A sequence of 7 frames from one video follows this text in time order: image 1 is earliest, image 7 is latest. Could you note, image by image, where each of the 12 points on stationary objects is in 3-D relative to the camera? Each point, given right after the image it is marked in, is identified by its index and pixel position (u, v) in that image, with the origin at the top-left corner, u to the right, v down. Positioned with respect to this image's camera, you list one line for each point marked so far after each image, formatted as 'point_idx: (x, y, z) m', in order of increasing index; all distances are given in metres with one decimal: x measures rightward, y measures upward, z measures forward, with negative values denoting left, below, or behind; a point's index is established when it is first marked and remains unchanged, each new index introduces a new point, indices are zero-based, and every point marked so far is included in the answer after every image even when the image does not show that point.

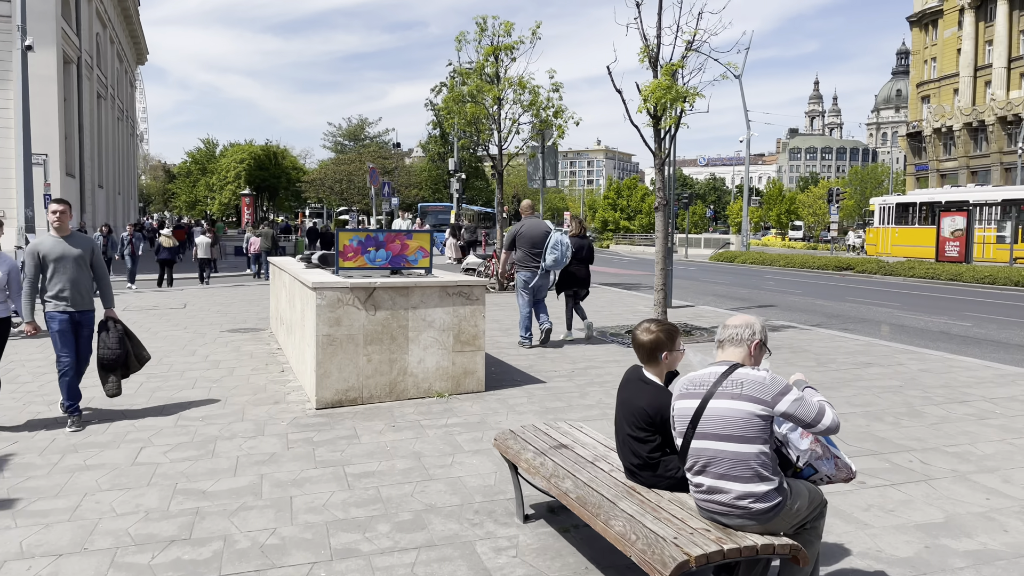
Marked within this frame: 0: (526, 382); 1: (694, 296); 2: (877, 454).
0: (+0.1, -1.0, +8.1) m
1: (+4.2, -0.2, +18.0) m
2: (+2.6, -1.2, +5.5) m
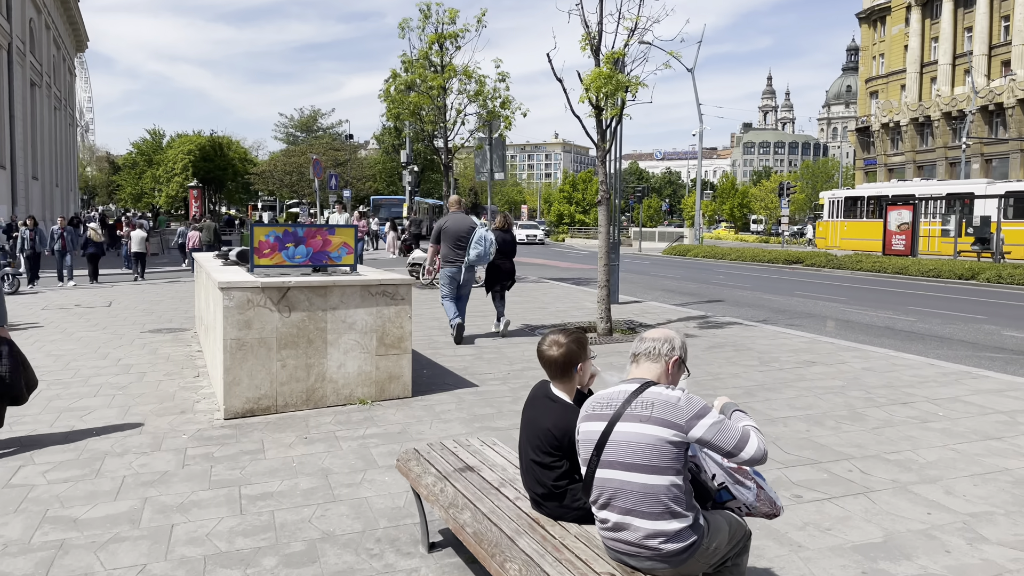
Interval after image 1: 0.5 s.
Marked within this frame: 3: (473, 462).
0: (-0.6, -1.0, +7.7) m
1: (+3.0, 0.0, +17.8) m
2: (+2.0, -1.2, +5.1) m
3: (-0.2, -0.9, +3.8) m
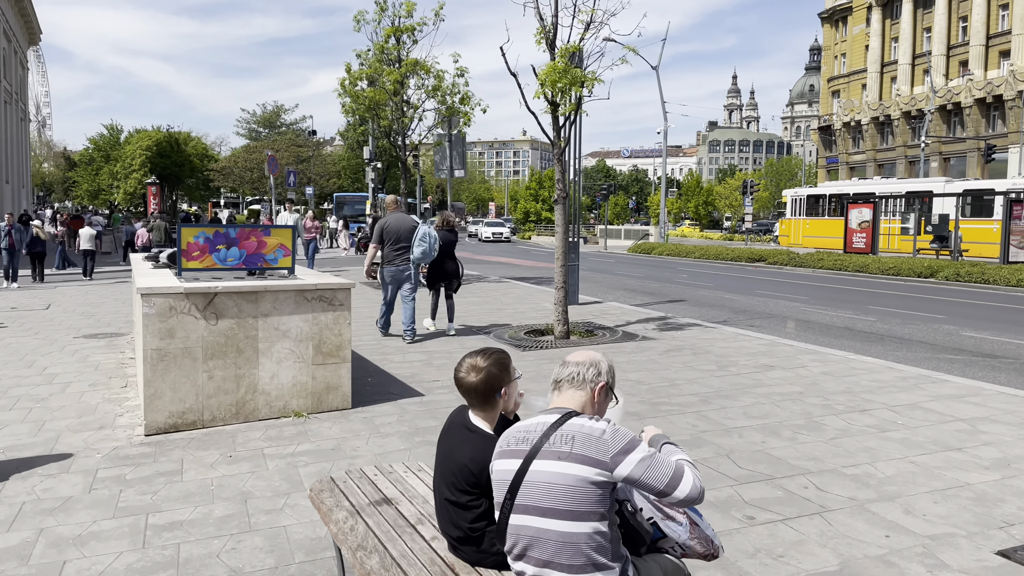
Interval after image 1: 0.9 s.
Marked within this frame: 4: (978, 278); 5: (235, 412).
0: (-1.1, -1.0, +7.3) m
1: (+2.1, 0.0, +17.5) m
2: (+1.6, -1.2, +4.9) m
3: (-0.5, -0.9, +3.4) m
4: (+12.0, +0.3, +20.0) m
5: (-2.3, -1.0, +6.3) m
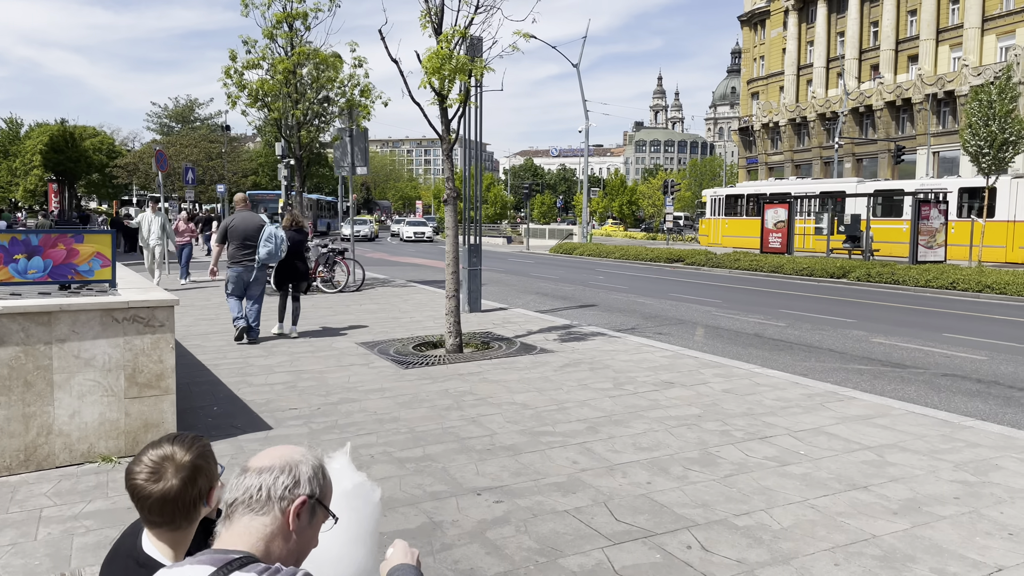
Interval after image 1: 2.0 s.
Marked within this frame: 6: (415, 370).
0: (-2.2, -1.1, +6.2) m
1: (0.0, -0.1, +16.7) m
2: (+0.7, -1.3, +4.1) m
3: (-1.3, -1.0, +2.5) m
4: (+9.8, +0.3, +20.0) m
5: (-3.3, -1.2, +5.2) m
6: (-1.0, -0.9, +8.2) m
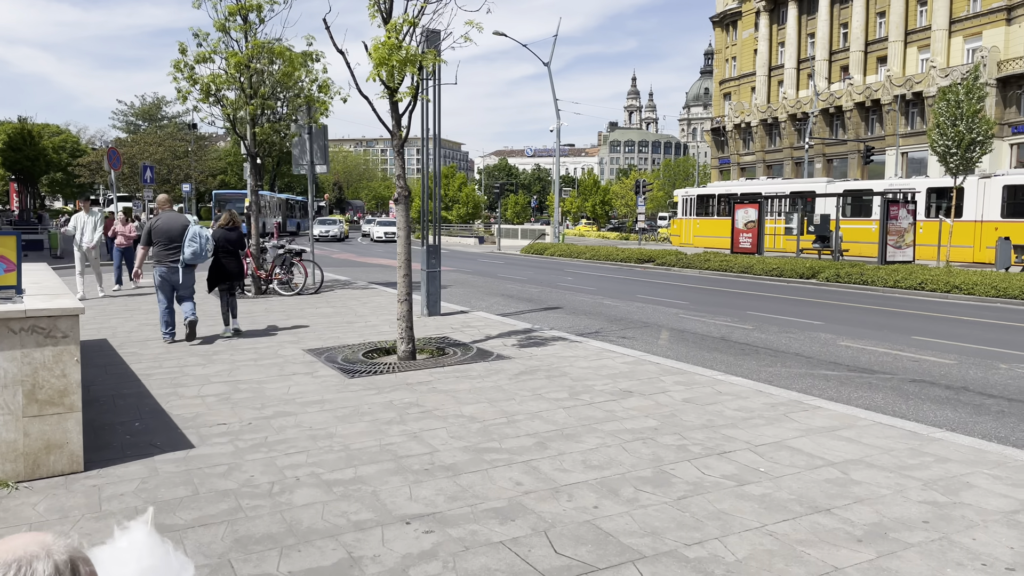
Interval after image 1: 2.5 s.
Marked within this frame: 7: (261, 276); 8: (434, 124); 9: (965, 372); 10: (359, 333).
0: (-2.6, -1.2, +5.7) m
1: (-0.7, -0.2, +16.3) m
2: (+0.4, -1.3, +3.7) m
3: (-1.6, -1.1, +2.0) m
4: (+8.9, +0.2, +19.9) m
5: (-3.7, -1.2, +4.7) m
6: (-1.5, -0.9, +7.8) m
7: (-5.0, +0.2, +15.4) m
8: (-1.2, +2.6, +11.8) m
9: (+5.0, -0.9, +8.5) m
10: (-2.1, -0.6, +10.6) m
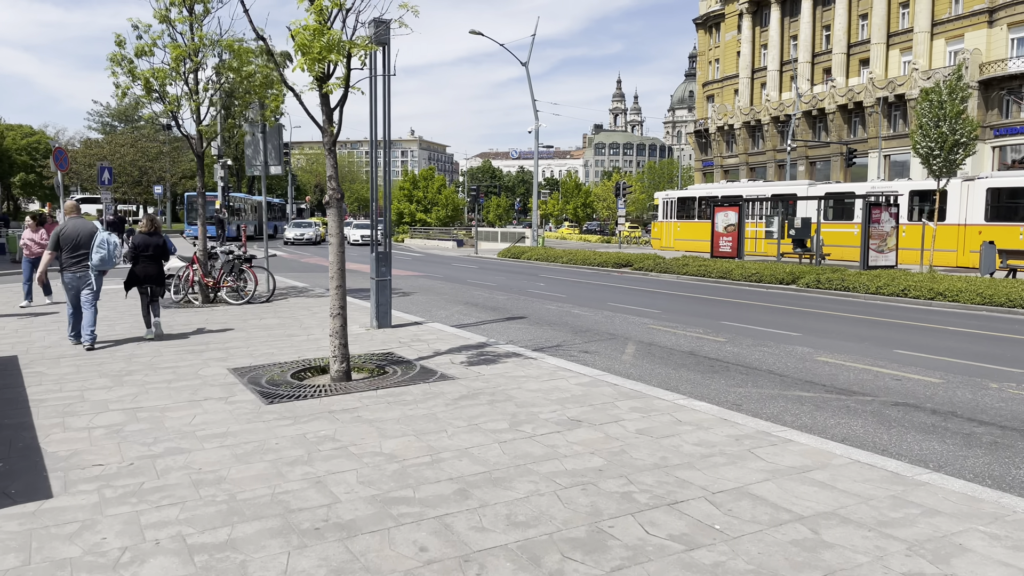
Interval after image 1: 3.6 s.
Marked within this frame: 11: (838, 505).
0: (-3.1, -1.3, +4.9) m
1: (-1.4, -0.3, +15.4) m
2: (-0.1, -1.5, +2.8) m
3: (-2.1, -1.2, +1.1) m
4: (+8.1, +0.1, +19.2) m
5: (-4.2, -1.3, +3.8) m
6: (-2.1, -1.1, +6.9) m
7: (-5.7, +0.1, +14.5) m
8: (-1.8, +2.5, +11.0) m
9: (+4.4, -1.1, +7.8) m
10: (-2.7, -0.8, +9.7) m
11: (+1.9, -1.3, +4.5) m
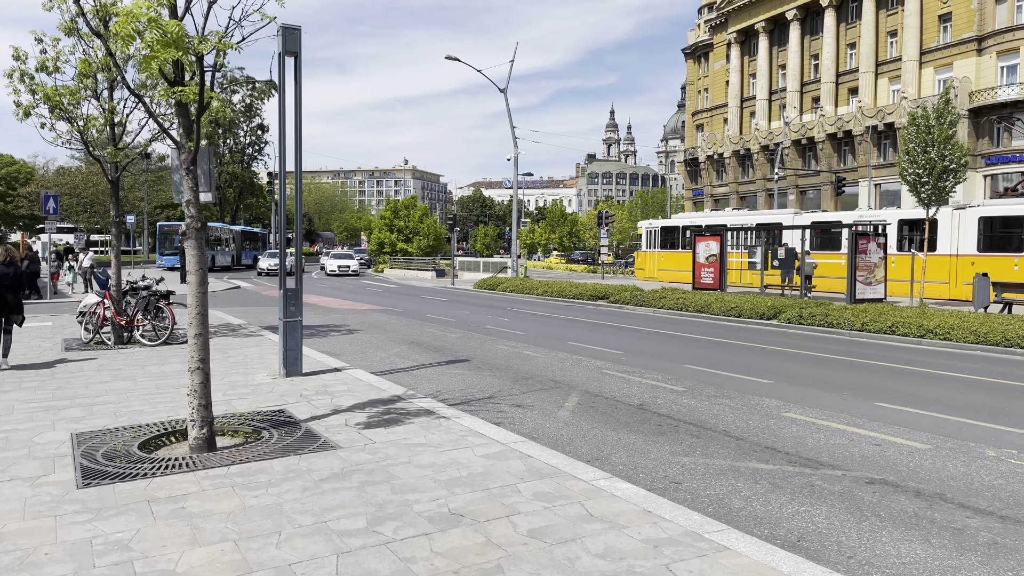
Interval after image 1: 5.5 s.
0: (-4.0, -1.6, +3.4) m
1: (-2.4, -1.0, +14.0) m
2: (-1.0, -1.7, +1.4) m
3: (-2.9, -1.4, -0.3) m
4: (+7.2, -0.7, +17.9) m
5: (-5.0, -1.6, +2.3) m
6: (-3.0, -1.4, +5.5) m
7: (-6.6, -0.6, +13.1) m
8: (-2.7, +1.9, +9.7) m
9: (+3.6, -1.5, +6.4) m
10: (-3.6, -1.3, +8.3) m
11: (+1.0, -1.5, +3.1) m
